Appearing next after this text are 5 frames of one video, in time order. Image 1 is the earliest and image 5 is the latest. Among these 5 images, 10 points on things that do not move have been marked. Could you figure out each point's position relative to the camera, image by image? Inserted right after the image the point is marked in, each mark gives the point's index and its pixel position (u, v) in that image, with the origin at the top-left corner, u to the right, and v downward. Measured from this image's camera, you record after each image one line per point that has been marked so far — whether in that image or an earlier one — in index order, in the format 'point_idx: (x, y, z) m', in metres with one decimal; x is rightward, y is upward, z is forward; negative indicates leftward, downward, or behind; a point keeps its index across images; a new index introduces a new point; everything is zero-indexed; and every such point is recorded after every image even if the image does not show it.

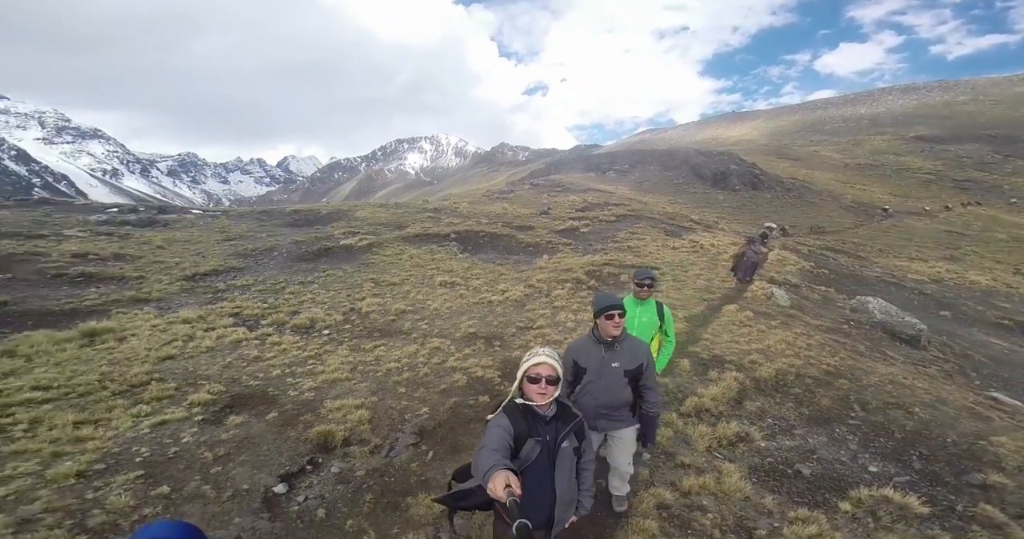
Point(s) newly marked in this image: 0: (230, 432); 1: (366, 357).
0: (-4.9, -2.9, +8.8) m
1: (-3.6, -2.2, +12.2) m
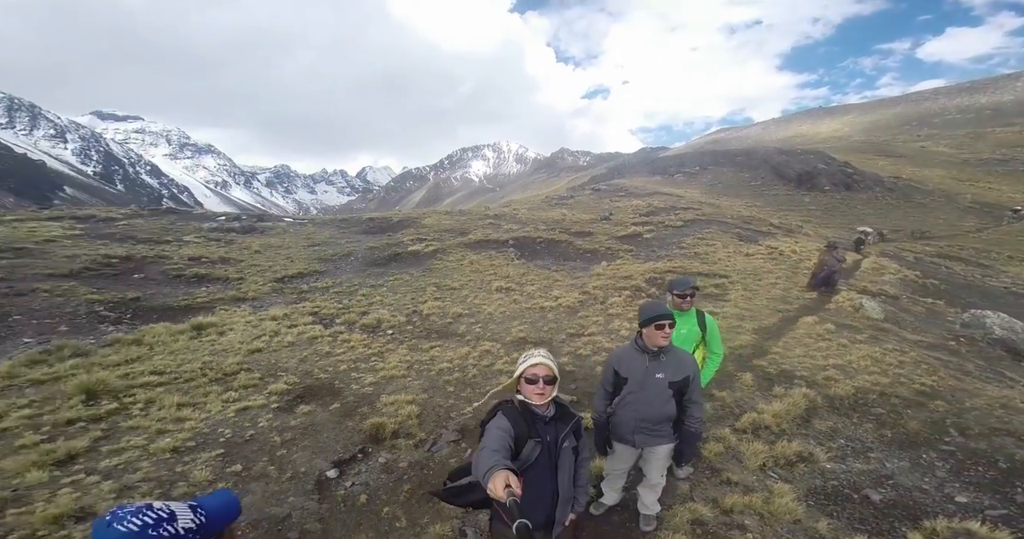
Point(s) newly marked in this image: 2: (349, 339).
0: (-4.4, -3.1, +10.3) m
1: (-2.5, -2.4, +13.4) m
2: (-4.7, -2.0, +13.9) m
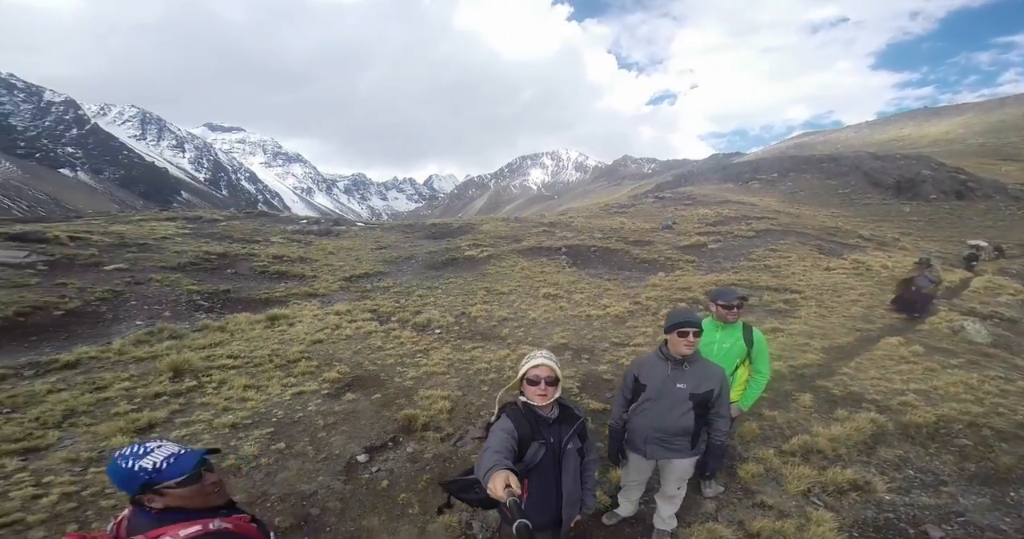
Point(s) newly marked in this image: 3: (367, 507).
0: (-3.9, -3.1, +11.6) m
1: (-1.6, -2.5, +14.4) m
2: (-3.6, -2.1, +15.3) m
3: (-2.6, -4.2, +8.8) m
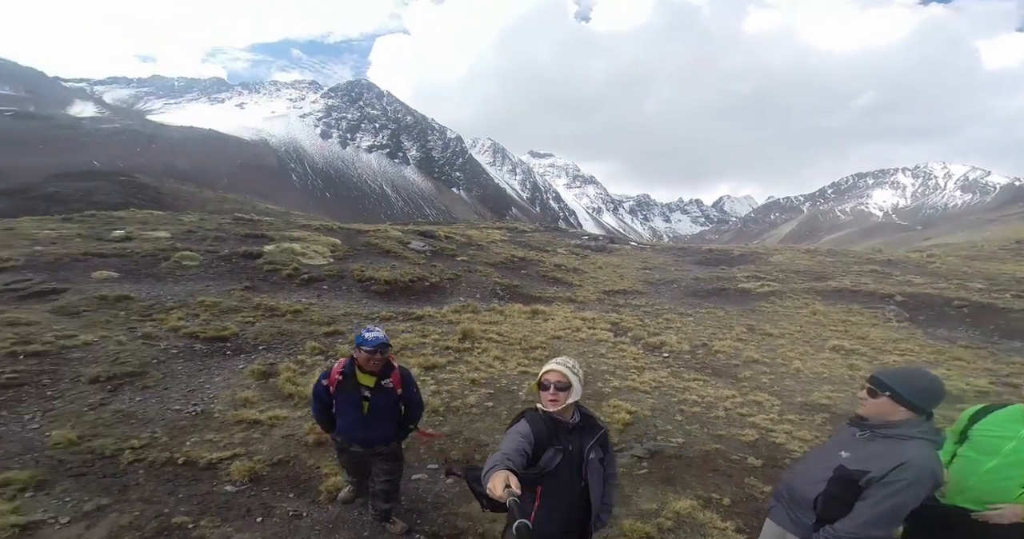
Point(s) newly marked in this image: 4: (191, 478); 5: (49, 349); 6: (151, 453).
0: (+1.0, -3.5, +14.3) m
1: (+4.7, -3.3, +14.6) m
2: (+3.9, -2.6, +16.7) m
3: (-0.1, -4.4, +11.3) m
4: (-7.3, -4.8, +11.7) m
5: (-14.4, -2.5, +15.7) m
6: (-8.6, -4.5, +12.3) m
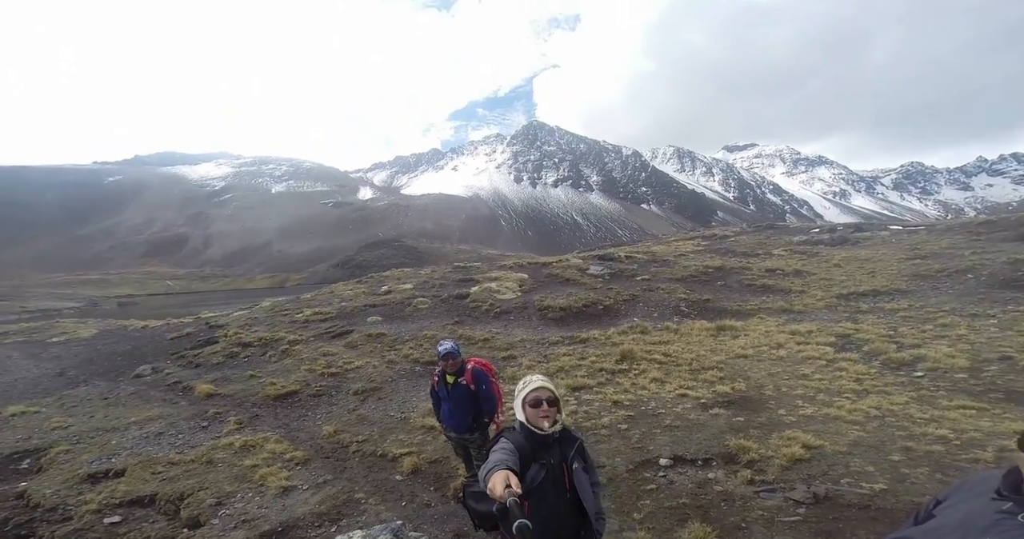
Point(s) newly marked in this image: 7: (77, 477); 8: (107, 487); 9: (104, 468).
0: (+4.5, -3.3, +11.1) m
1: (+7.7, -2.7, +9.2) m
2: (+8.2, -2.4, +11.5) m
3: (+1.9, -4.2, +9.2) m
4: (-3.6, -5.5, +13.5) m
5: (-7.2, -4.5, +21.2) m
6: (-4.3, -5.4, +14.8) m
7: (-12.0, -5.7, +13.8) m
8: (-10.7, -5.7, +13.2) m
9: (-11.7, -5.7, +14.4) m
